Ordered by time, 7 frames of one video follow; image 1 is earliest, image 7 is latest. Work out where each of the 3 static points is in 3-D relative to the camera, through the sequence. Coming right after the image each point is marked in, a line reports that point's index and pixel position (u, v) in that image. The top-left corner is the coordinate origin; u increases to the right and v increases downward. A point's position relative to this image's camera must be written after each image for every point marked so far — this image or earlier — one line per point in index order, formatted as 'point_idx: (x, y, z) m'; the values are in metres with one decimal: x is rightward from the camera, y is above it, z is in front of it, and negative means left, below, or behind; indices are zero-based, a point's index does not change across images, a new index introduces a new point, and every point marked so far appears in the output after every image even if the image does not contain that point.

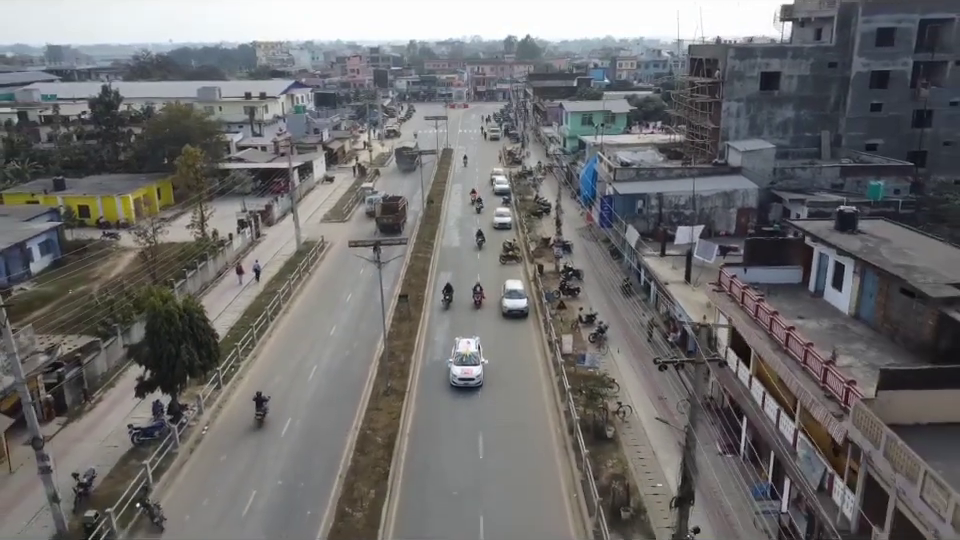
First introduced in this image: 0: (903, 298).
0: (+10.5, -0.7, +19.1) m
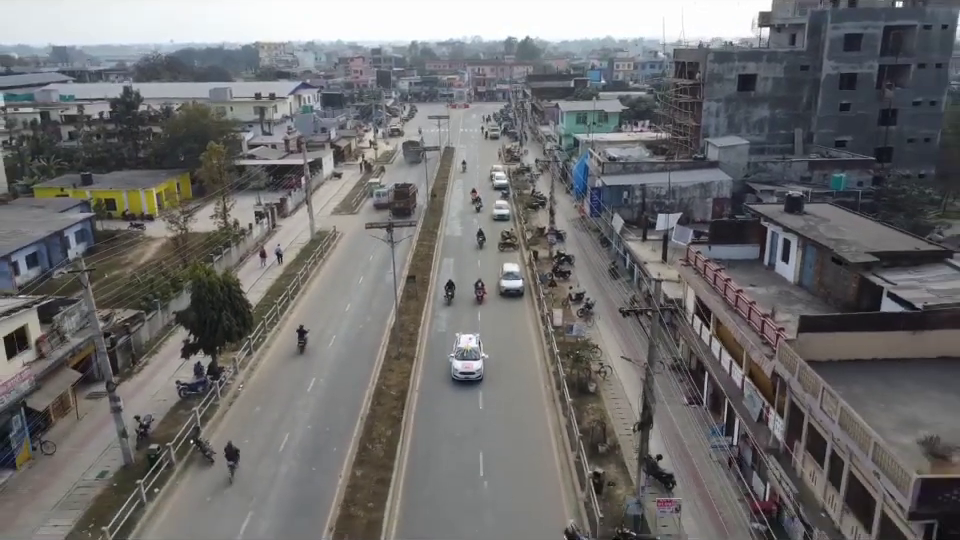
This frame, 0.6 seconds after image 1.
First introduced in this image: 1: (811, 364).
0: (+10.4, +0.1, +22.8) m
1: (+7.9, -2.3, +18.4) m
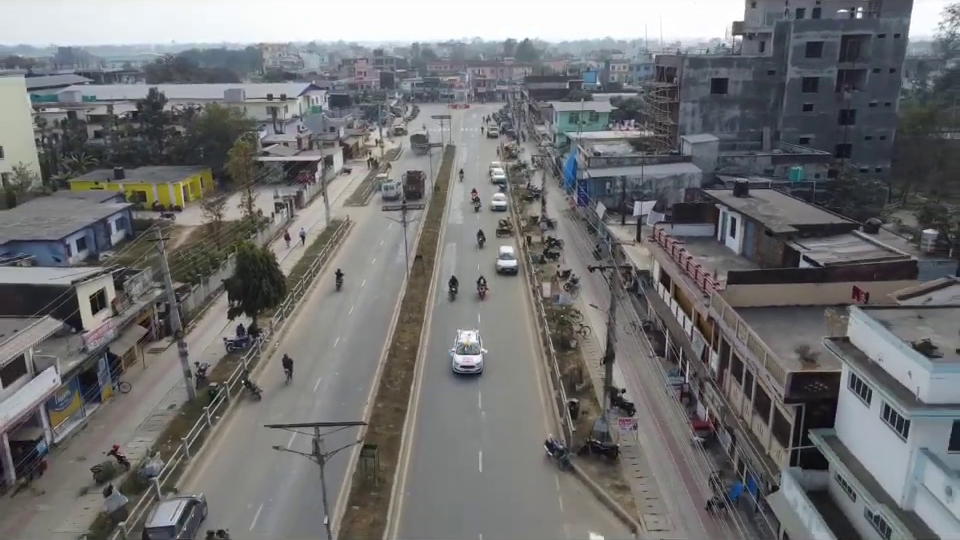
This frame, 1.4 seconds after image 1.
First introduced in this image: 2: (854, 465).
0: (+10.4, +1.2, +28.1) m
1: (+7.9, -1.2, +23.6) m
2: (+8.0, -4.2, +16.9) m
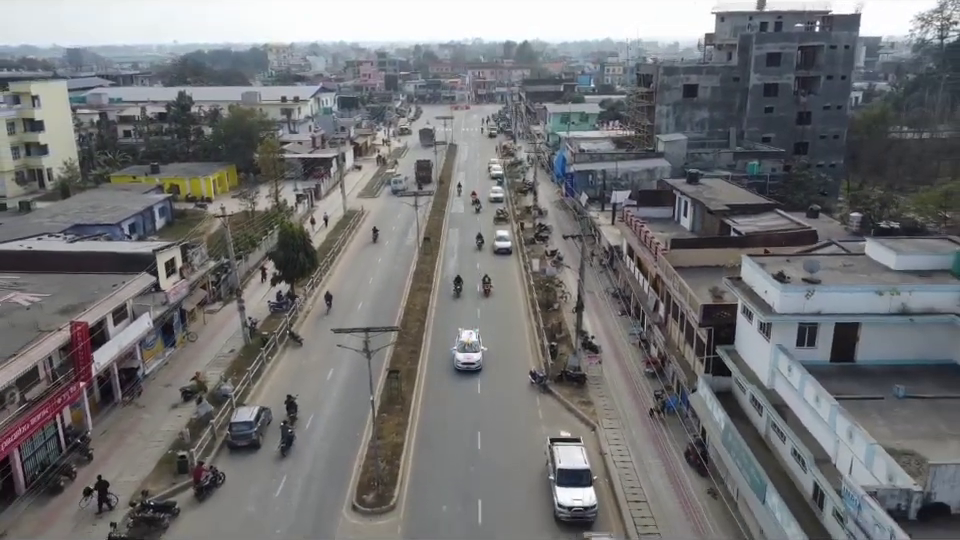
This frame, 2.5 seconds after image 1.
0: (+10.3, +2.4, +35.1) m
1: (+7.8, +0.1, +30.7) m
2: (+8.0, -2.9, +23.9) m
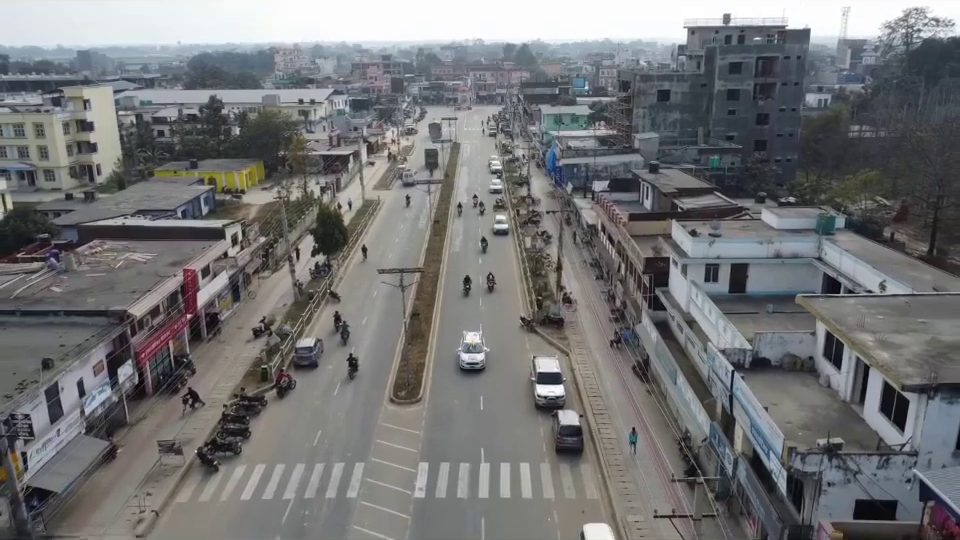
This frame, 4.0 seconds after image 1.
0: (+10.4, +4.1, +44.3) m
1: (+7.9, +1.8, +39.8) m
2: (+8.0, -1.2, +33.0) m
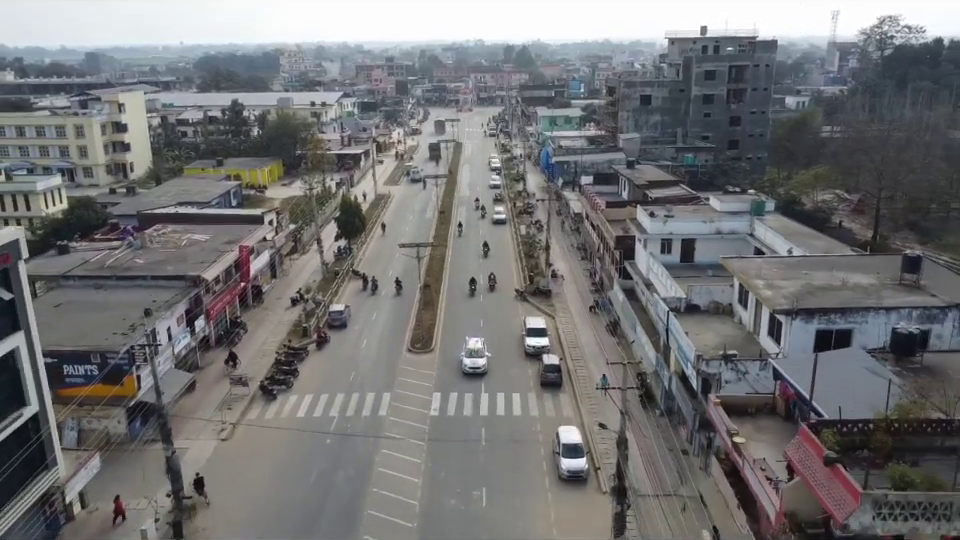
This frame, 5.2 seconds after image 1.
0: (+10.5, +5.4, +52.0) m
1: (+8.0, +3.1, +47.5) m
2: (+8.1, +0.1, +40.7) m
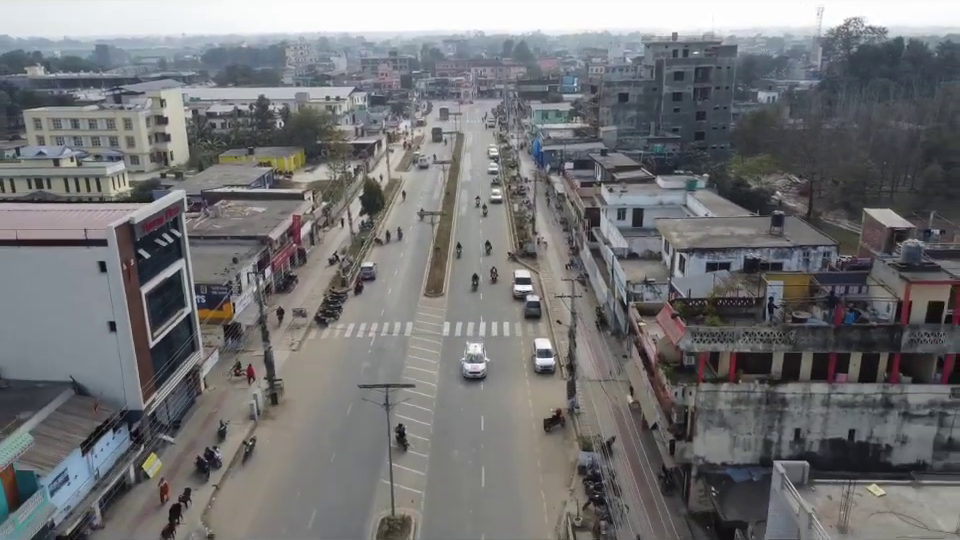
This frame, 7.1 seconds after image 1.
0: (+10.5, +8.0, +64.0) m
1: (+7.9, +5.6, +59.5) m
2: (+8.0, +2.5, +52.8) m
